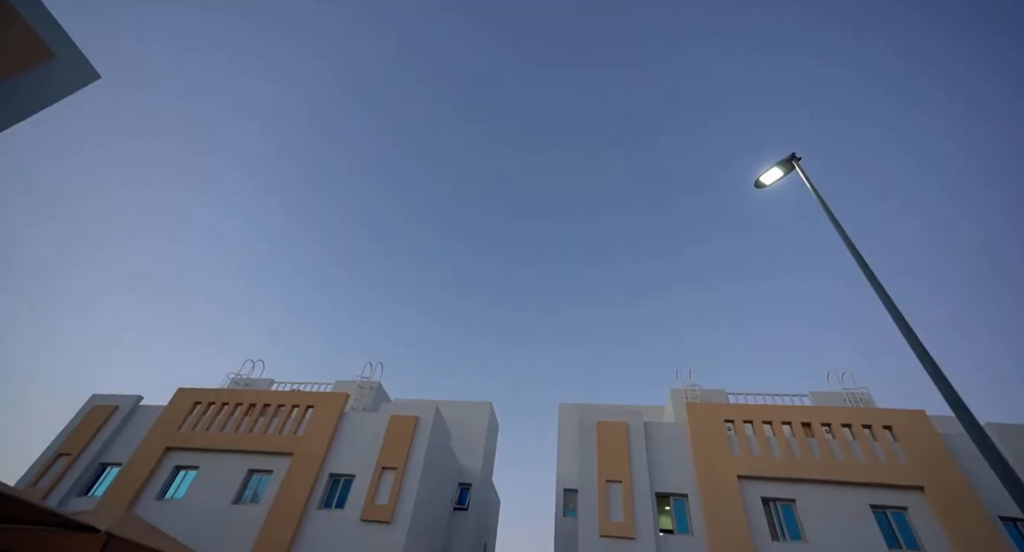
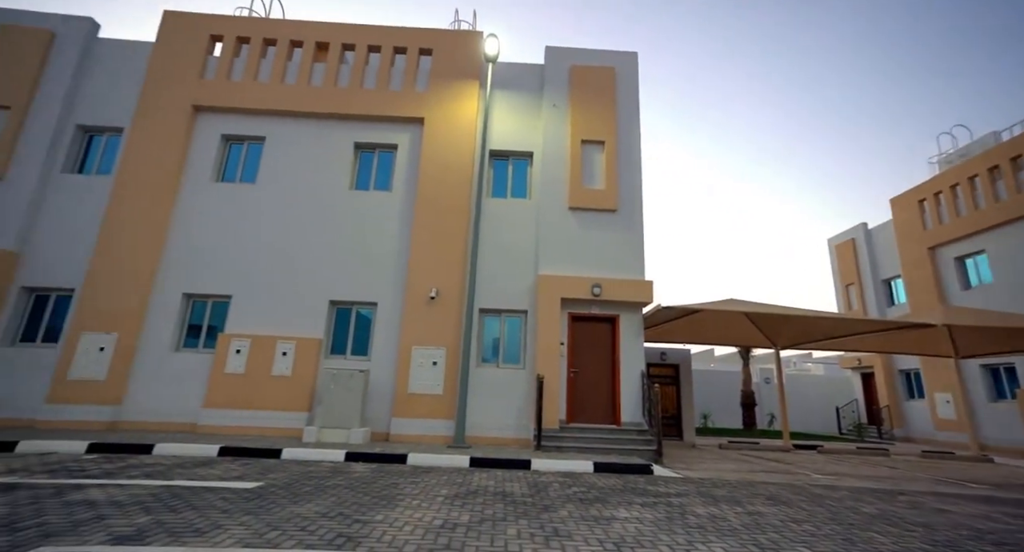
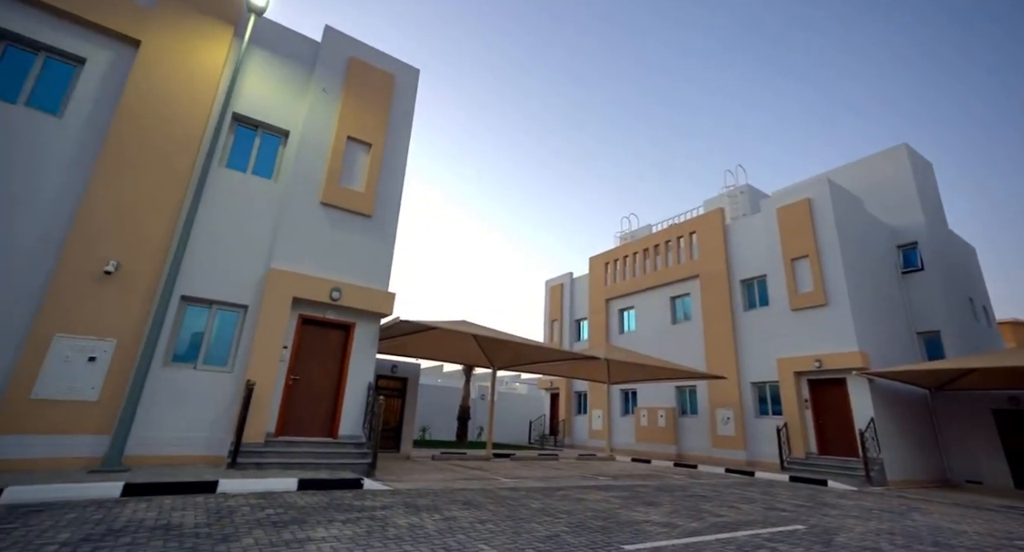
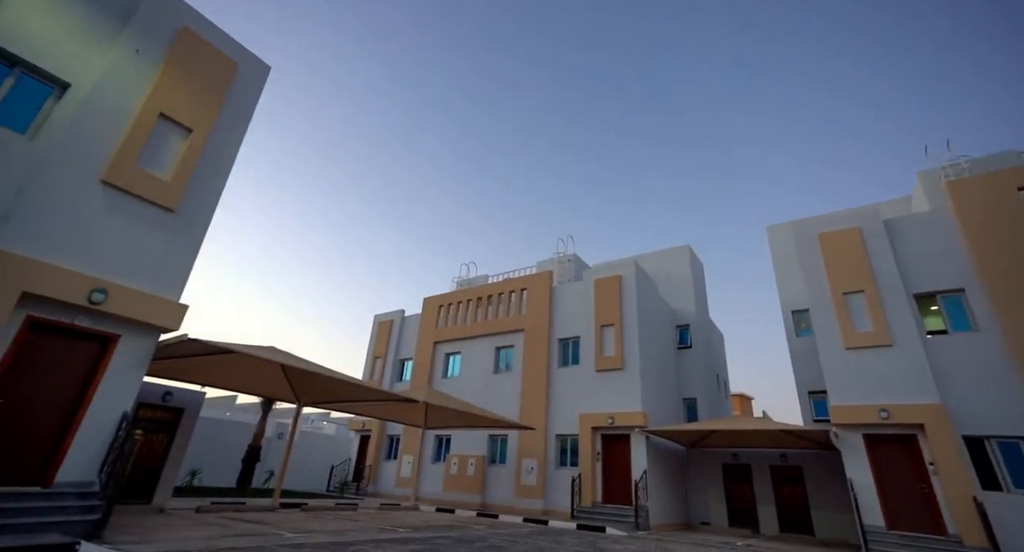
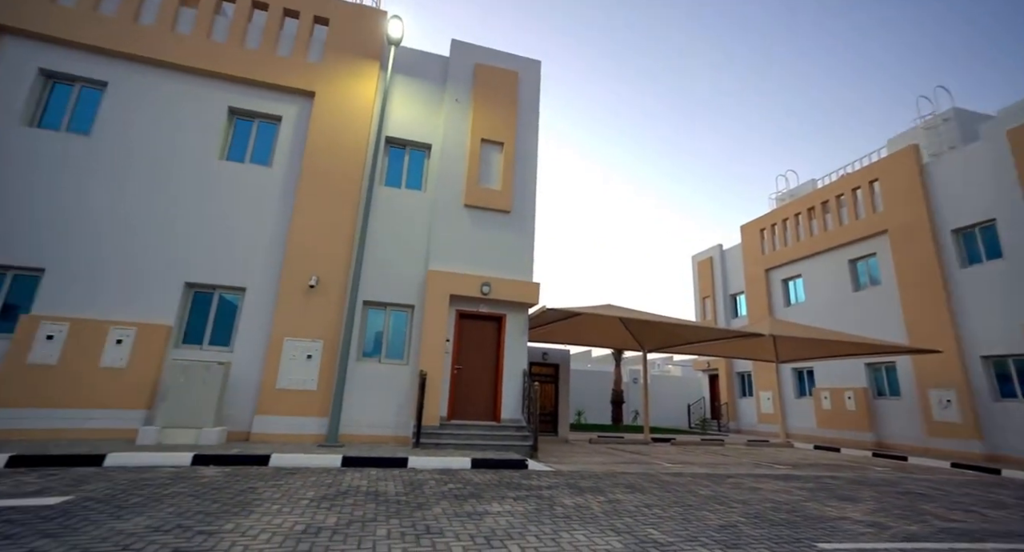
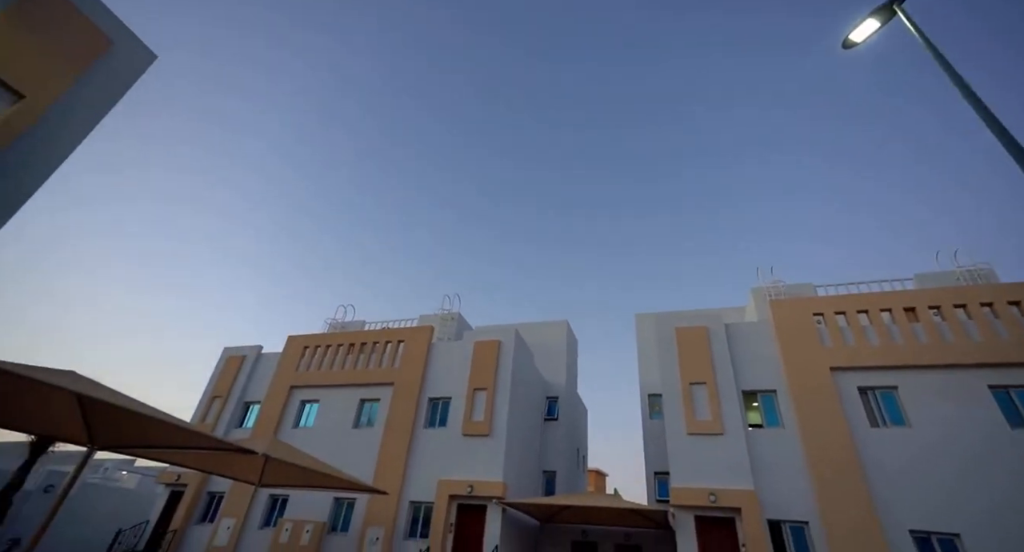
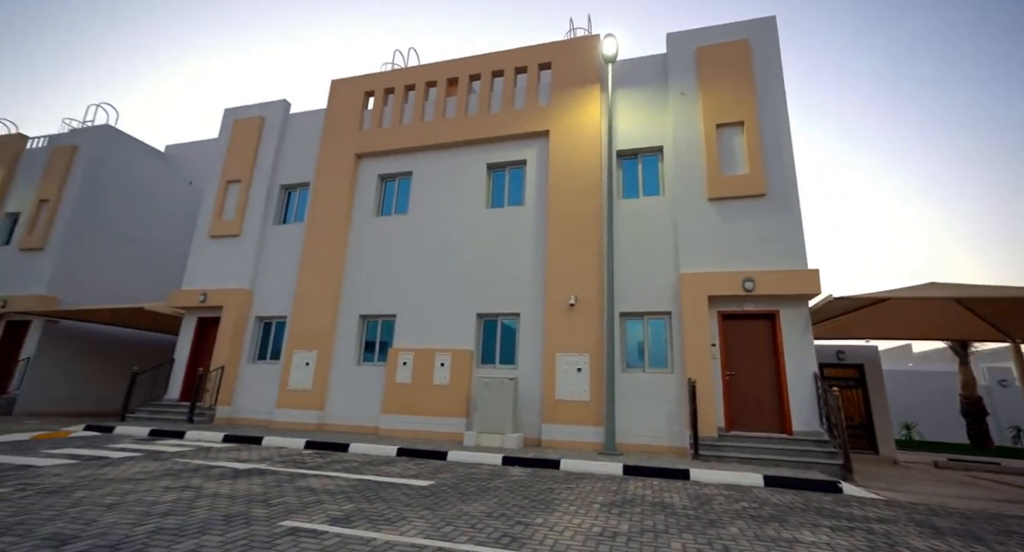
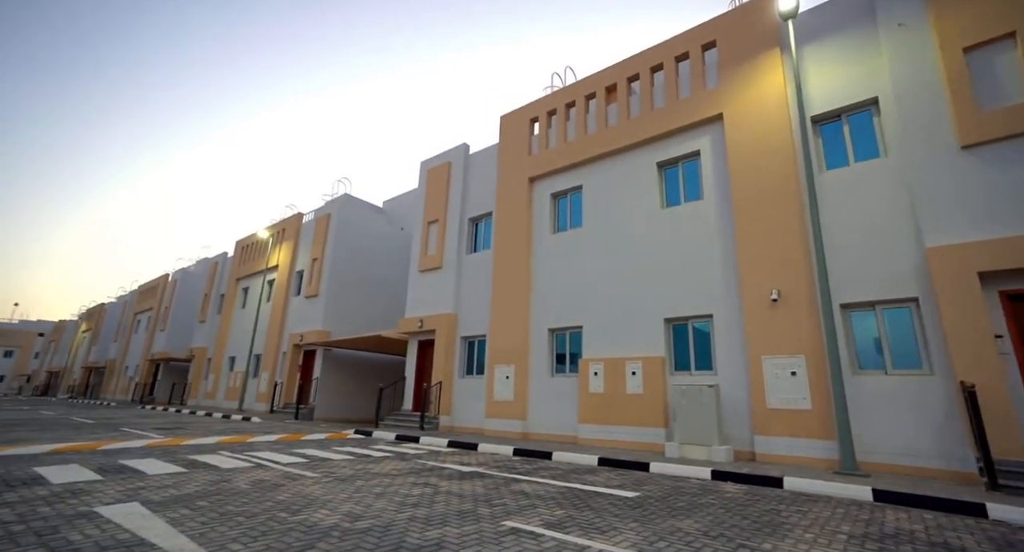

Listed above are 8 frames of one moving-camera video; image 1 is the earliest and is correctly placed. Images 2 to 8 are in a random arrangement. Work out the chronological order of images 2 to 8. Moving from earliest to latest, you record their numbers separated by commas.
6, 4, 3, 5, 2, 7, 8
